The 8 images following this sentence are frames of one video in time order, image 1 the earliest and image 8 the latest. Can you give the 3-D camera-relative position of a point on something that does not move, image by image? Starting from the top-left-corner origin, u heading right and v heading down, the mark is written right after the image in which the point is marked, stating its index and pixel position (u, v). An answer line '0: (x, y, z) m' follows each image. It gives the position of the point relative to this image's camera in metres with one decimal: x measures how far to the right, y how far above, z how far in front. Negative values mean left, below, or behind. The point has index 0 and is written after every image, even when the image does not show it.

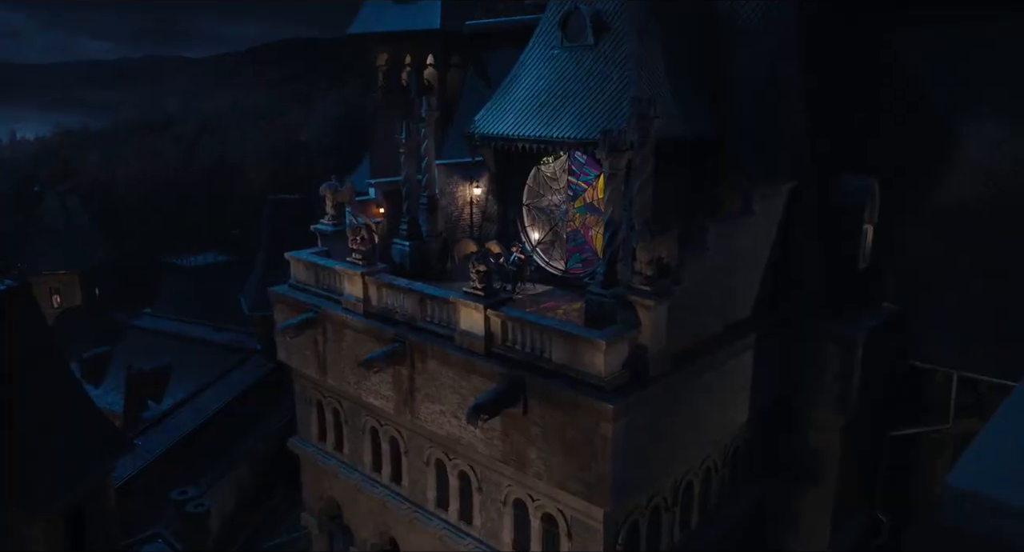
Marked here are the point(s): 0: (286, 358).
0: (-5.3, -1.9, +17.3) m
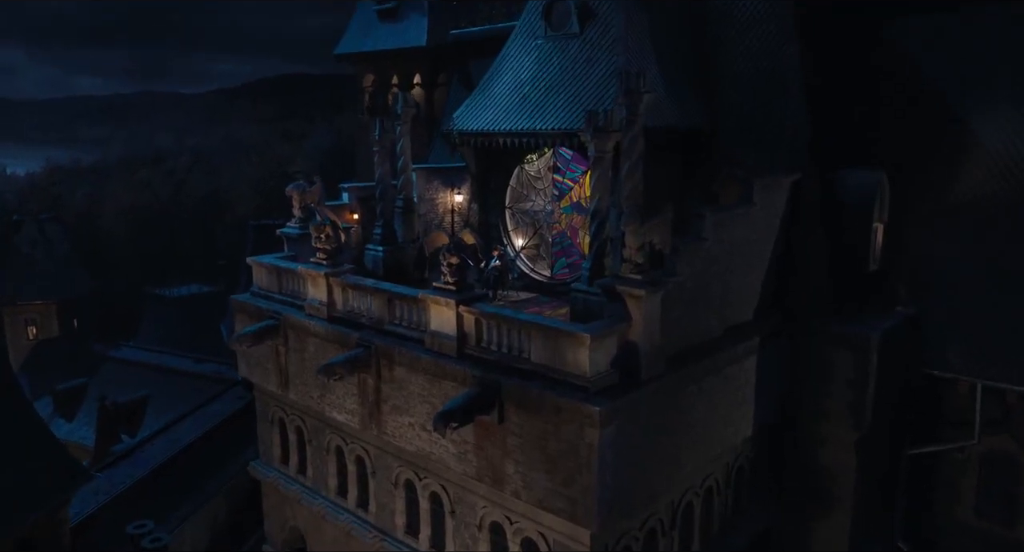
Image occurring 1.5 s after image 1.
0: (-5.7, -2.1, +15.9) m
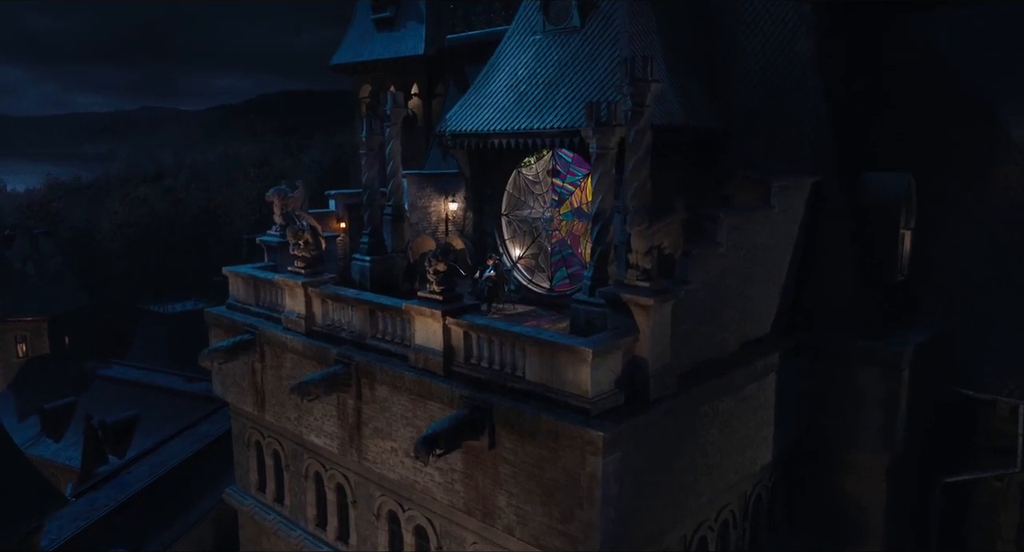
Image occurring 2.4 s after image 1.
0: (-5.8, -2.3, +14.7) m
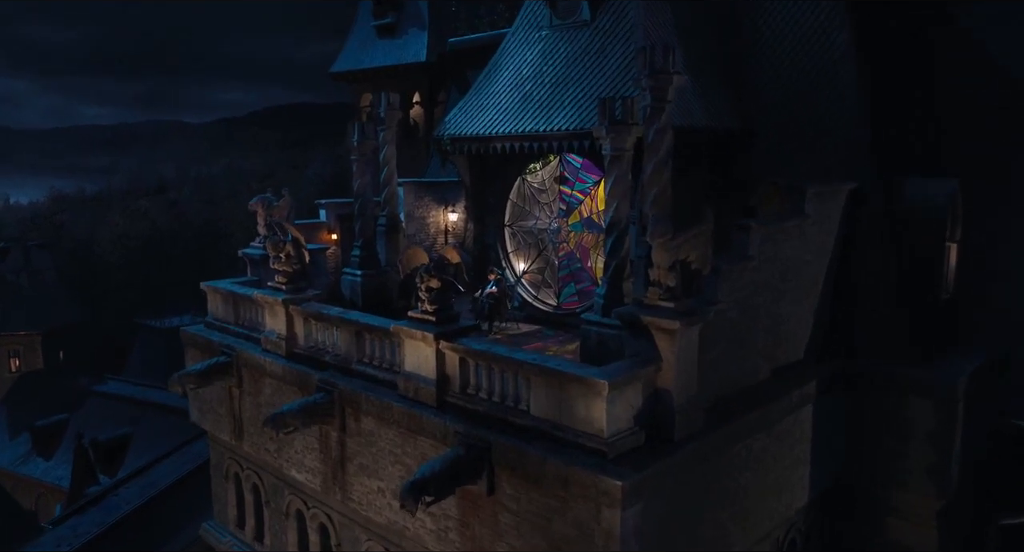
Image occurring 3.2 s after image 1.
0: (-5.7, -2.6, +13.4) m
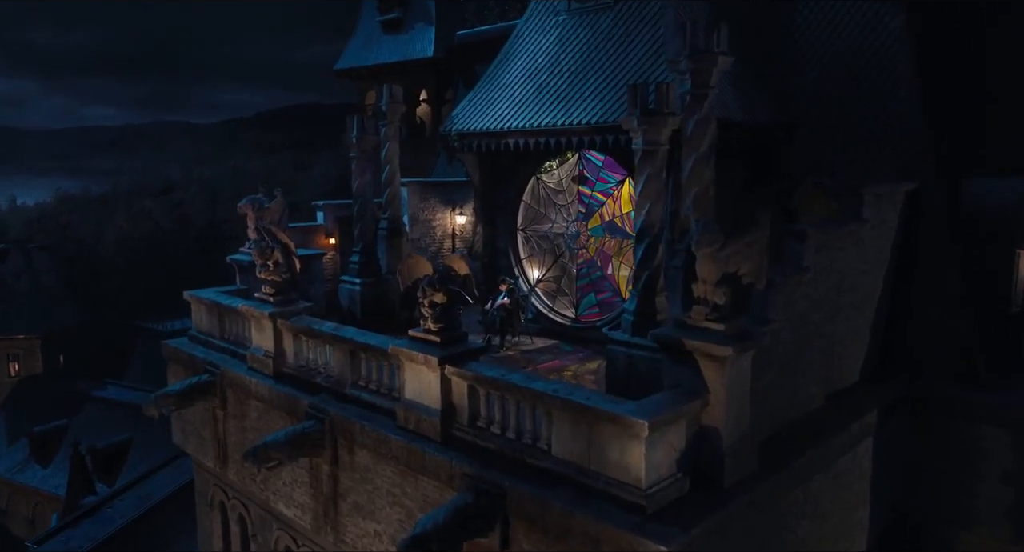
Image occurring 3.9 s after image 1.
0: (-5.5, -2.7, +12.2) m
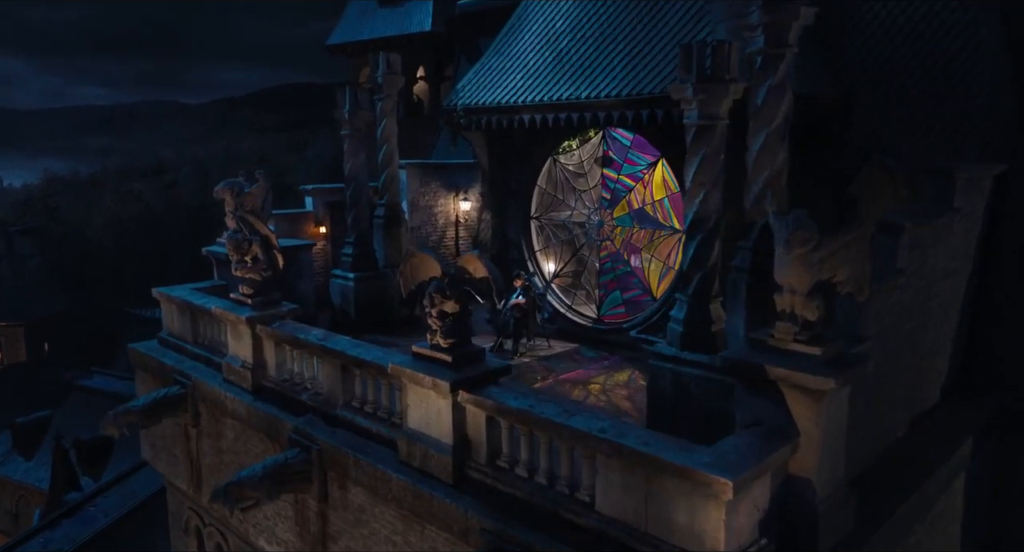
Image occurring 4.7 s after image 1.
0: (-5.3, -2.6, +10.8) m
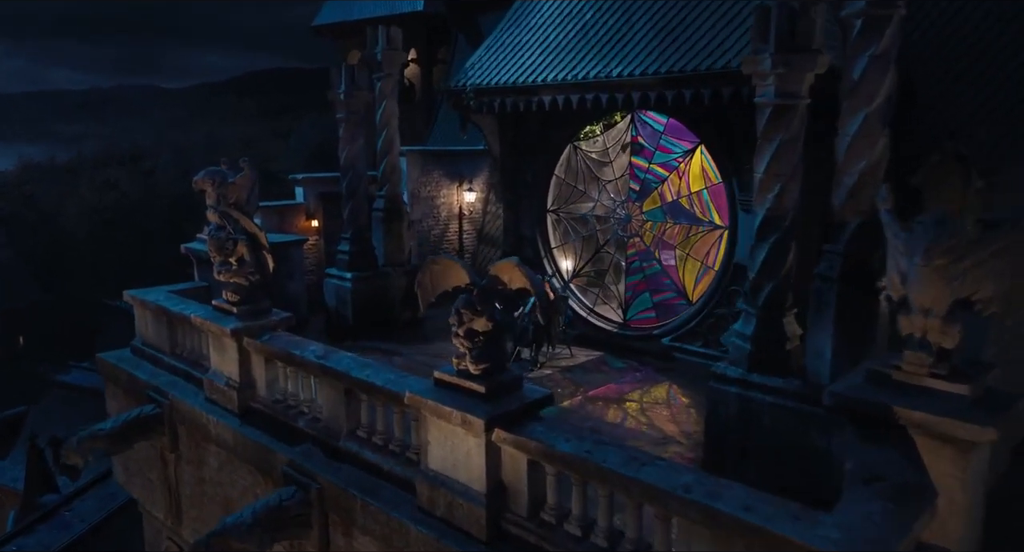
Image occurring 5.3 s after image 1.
0: (-5.0, -2.7, +9.6) m
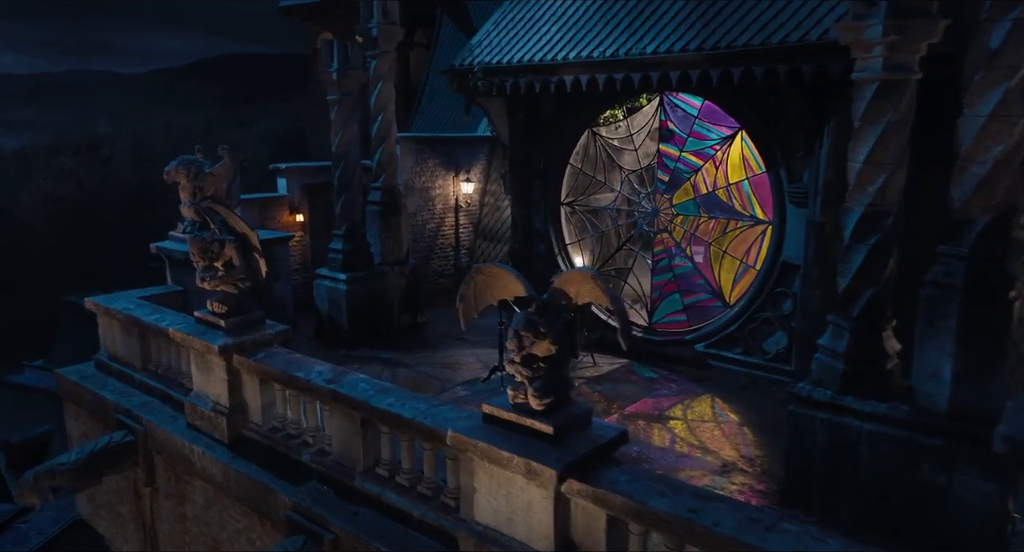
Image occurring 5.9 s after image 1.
0: (-4.8, -2.7, +8.4) m
